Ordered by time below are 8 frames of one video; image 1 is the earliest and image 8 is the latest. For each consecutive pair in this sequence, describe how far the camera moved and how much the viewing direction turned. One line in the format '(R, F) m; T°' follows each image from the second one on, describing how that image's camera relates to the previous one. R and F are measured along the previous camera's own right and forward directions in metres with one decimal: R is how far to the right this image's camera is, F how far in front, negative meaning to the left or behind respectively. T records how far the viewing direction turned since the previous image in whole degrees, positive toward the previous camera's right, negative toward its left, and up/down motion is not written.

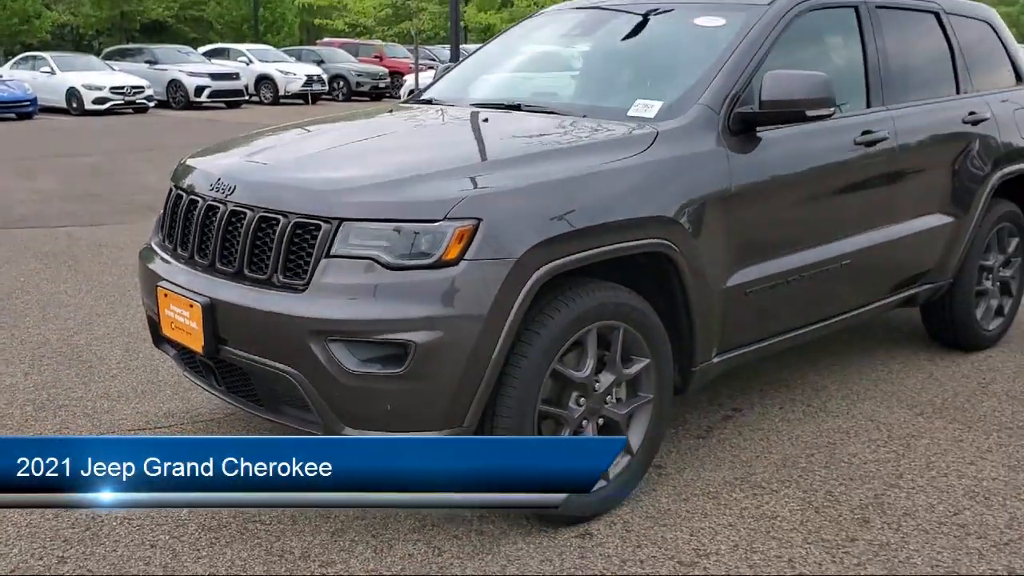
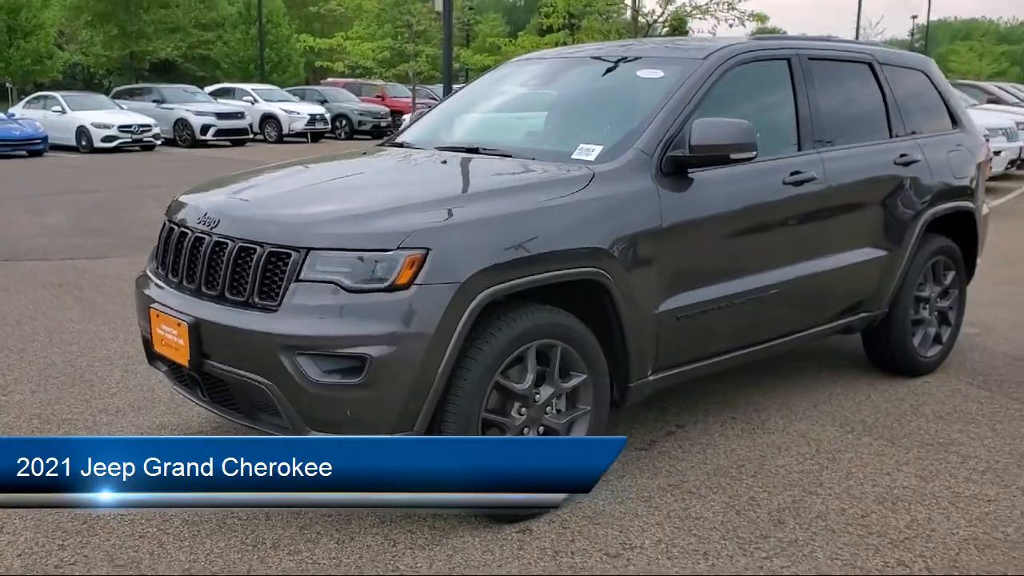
(+0.2, -0.4) m; 0°
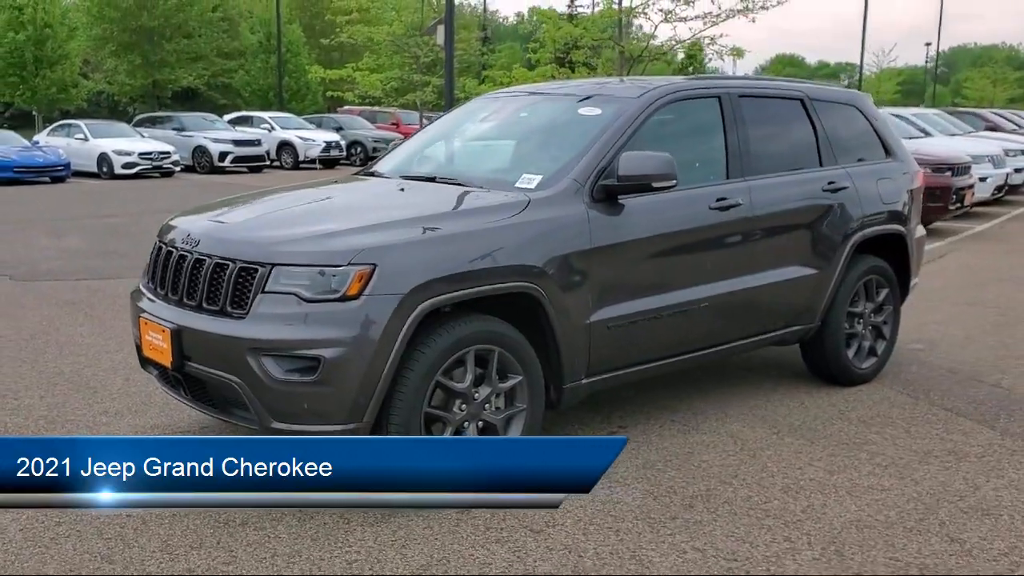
(+0.3, -0.5) m; -1°
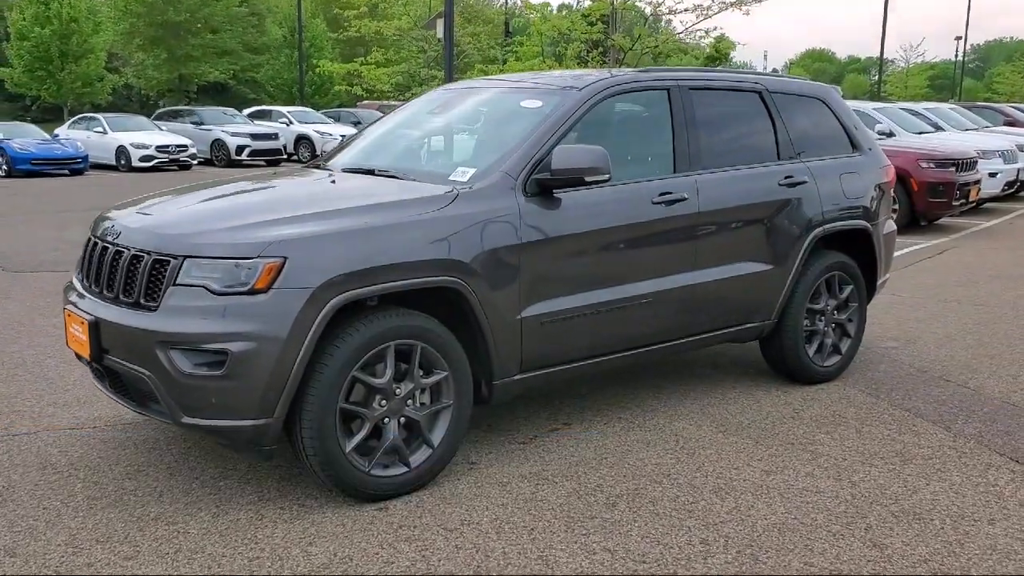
(+0.4, +0.1) m; -2°
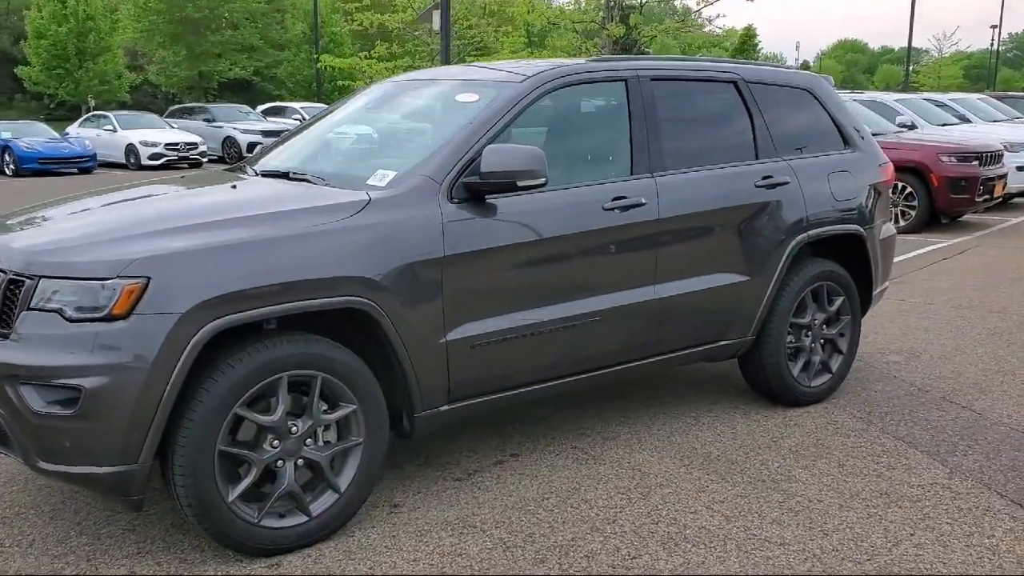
(+0.4, +0.5) m; -2°
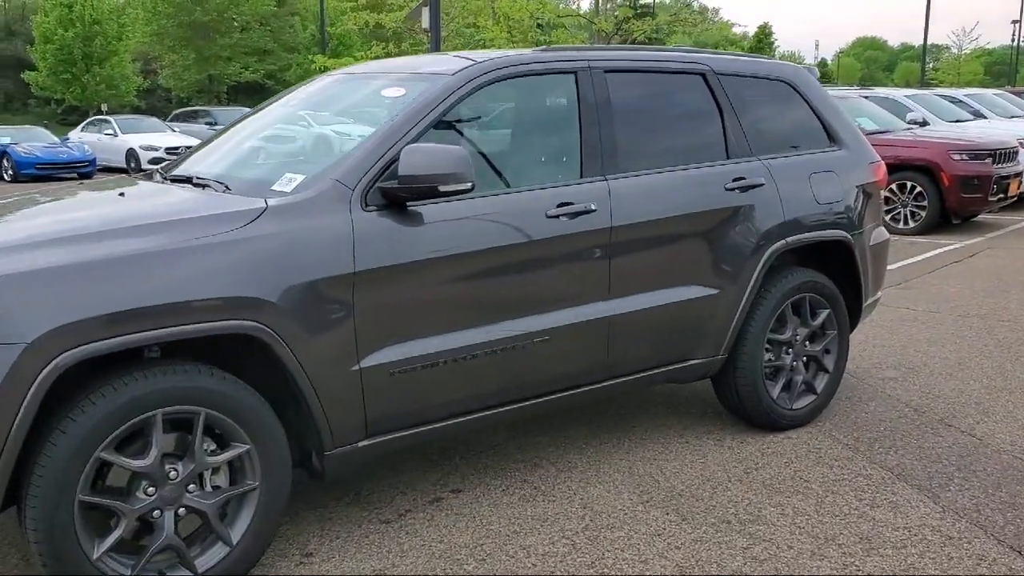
(+0.3, +0.4) m; -1°
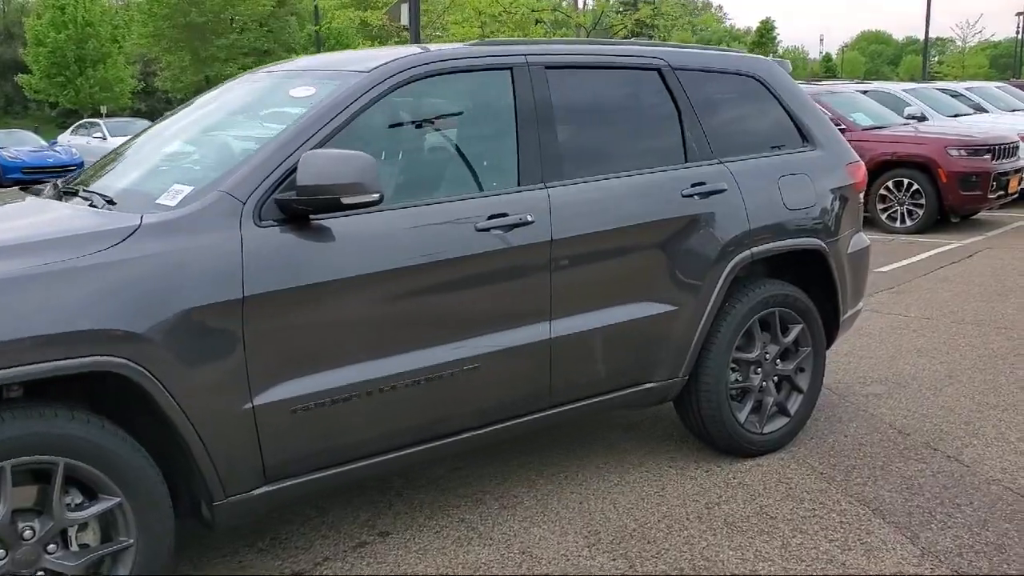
(+0.3, +0.4) m; 0°
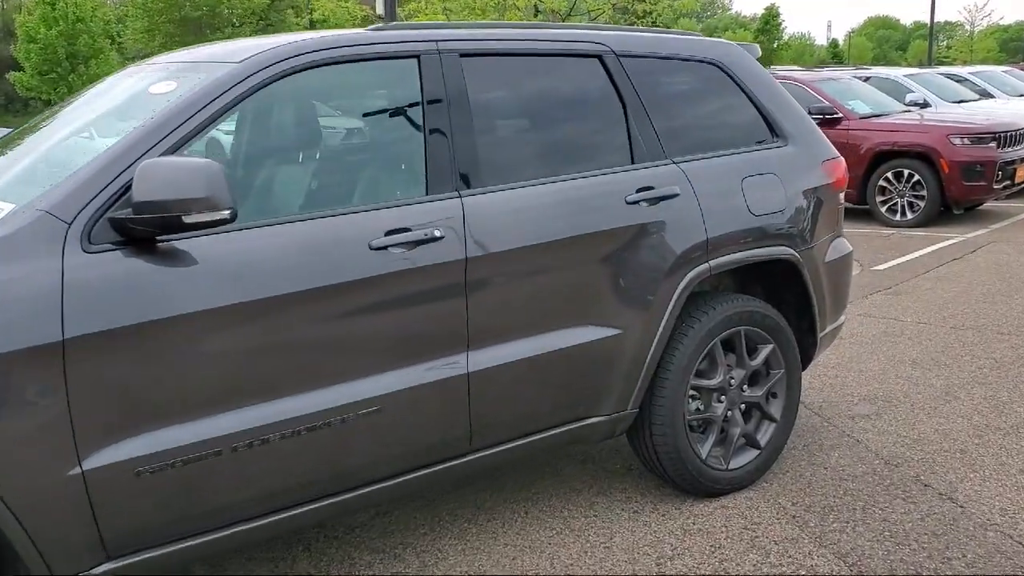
(+0.3, +0.5) m; -1°
